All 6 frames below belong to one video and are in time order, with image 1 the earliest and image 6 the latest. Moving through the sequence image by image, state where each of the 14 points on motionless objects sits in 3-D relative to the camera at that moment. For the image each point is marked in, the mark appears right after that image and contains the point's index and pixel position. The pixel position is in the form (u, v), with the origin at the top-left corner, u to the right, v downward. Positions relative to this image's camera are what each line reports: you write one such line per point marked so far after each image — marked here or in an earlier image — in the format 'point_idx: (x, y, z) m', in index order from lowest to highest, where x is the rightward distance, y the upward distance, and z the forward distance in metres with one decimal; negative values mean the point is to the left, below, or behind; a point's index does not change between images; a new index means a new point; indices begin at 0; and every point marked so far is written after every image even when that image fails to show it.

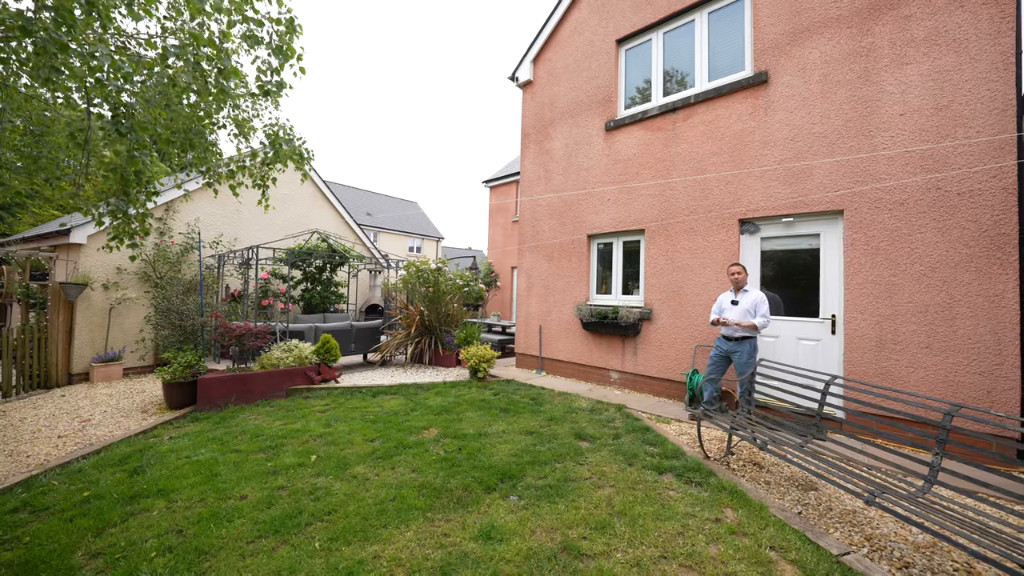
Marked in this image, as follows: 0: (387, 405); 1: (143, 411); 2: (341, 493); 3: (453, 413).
0: (-1.5, -1.4, +5.0) m
1: (-4.5, -1.5, +5.1) m
2: (-1.2, -1.5, +3.0) m
3: (-0.7, -1.4, +4.7) m
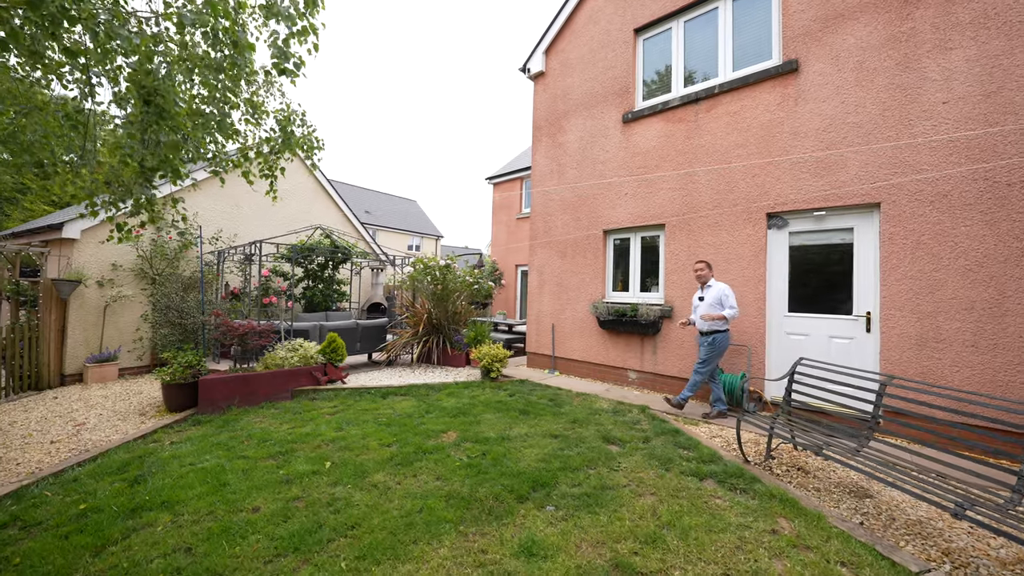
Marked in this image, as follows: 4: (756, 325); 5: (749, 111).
0: (-1.3, -1.4, +4.8) m
1: (-4.3, -1.5, +4.8) m
2: (-1.0, -1.5, +2.7) m
3: (-0.4, -1.4, +4.5) m
4: (+2.8, -0.4, +4.7) m
5: (+2.8, +2.1, +4.9) m
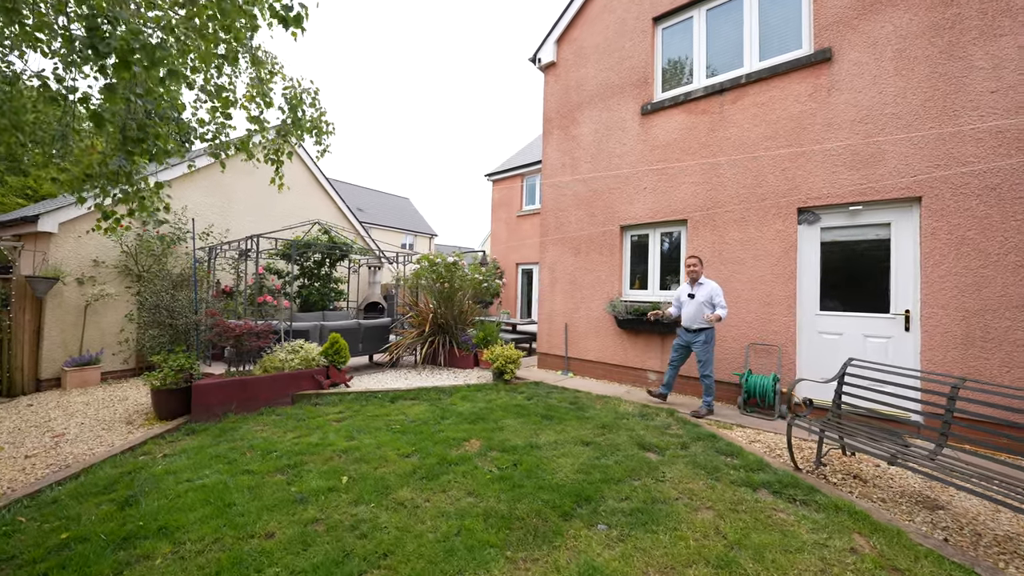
0: (-1.1, -1.4, +4.5) m
1: (-4.1, -1.4, +4.4) m
2: (-0.7, -1.4, +2.4) m
3: (-0.2, -1.3, +4.2) m
4: (+3.0, -0.4, +4.6) m
5: (+3.0, +2.1, +4.7) m
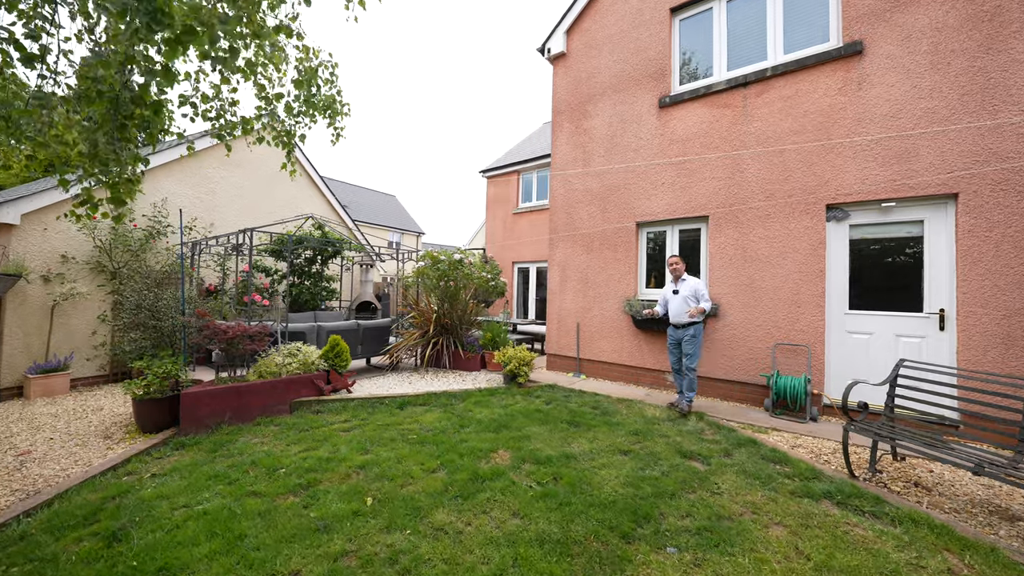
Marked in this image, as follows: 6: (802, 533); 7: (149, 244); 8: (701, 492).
0: (-0.9, -1.3, +4.1) m
1: (-3.8, -1.4, +3.9) m
2: (-0.4, -1.4, +2.1) m
3: (0.0, -1.3, +3.9) m
4: (+3.3, -0.4, +4.4) m
5: (+3.3, +2.1, +4.5) m
6: (+1.7, -1.4, +2.4) m
7: (-5.8, +0.7, +6.5) m
8: (+1.3, -1.4, +2.8) m
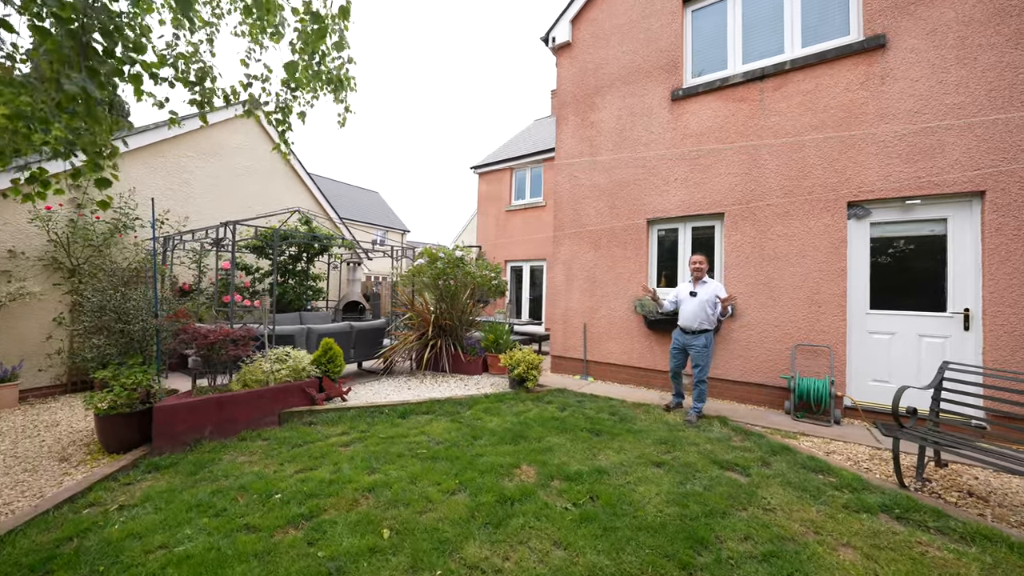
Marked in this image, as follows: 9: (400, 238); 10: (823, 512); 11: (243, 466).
0: (-0.7, -1.3, +3.8) m
1: (-3.7, -1.4, +3.4) m
2: (-0.1, -1.4, +1.8) m
3: (+0.2, -1.3, +3.6) m
4: (+3.4, -0.4, +4.3) m
5: (+3.4, +2.1, +4.4) m
6: (+1.9, -1.4, +2.1) m
7: (-5.8, +0.7, +5.9) m
8: (+1.5, -1.4, +2.6) m
9: (-5.6, +2.3, +19.5) m
10: (+1.9, -1.4, +2.5) m
11: (-2.1, -1.4, +3.1) m
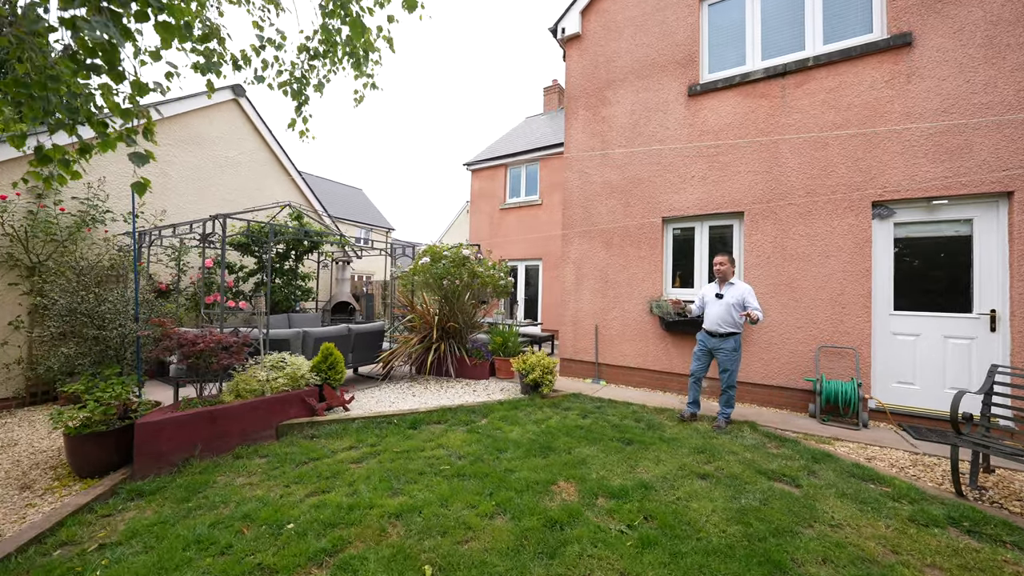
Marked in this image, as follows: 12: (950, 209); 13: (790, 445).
0: (-0.5, -1.3, +3.5) m
1: (-3.4, -1.4, +2.9) m
2: (+0.2, -1.4, +1.5) m
3: (+0.4, -1.3, +3.3) m
4: (+3.6, -0.4, +4.2) m
5: (+3.6, +2.1, +4.3) m
6: (+2.2, -1.4, +2.0) m
7: (-5.7, +0.7, +5.3) m
8: (+1.8, -1.4, +2.4) m
9: (-6.2, +2.3, +18.9) m
10: (+2.2, -1.4, +2.4) m
11: (-1.8, -1.4, +2.7) m
12: (+4.3, +0.8, +4.0) m
13: (+2.4, -1.3, +3.5) m
